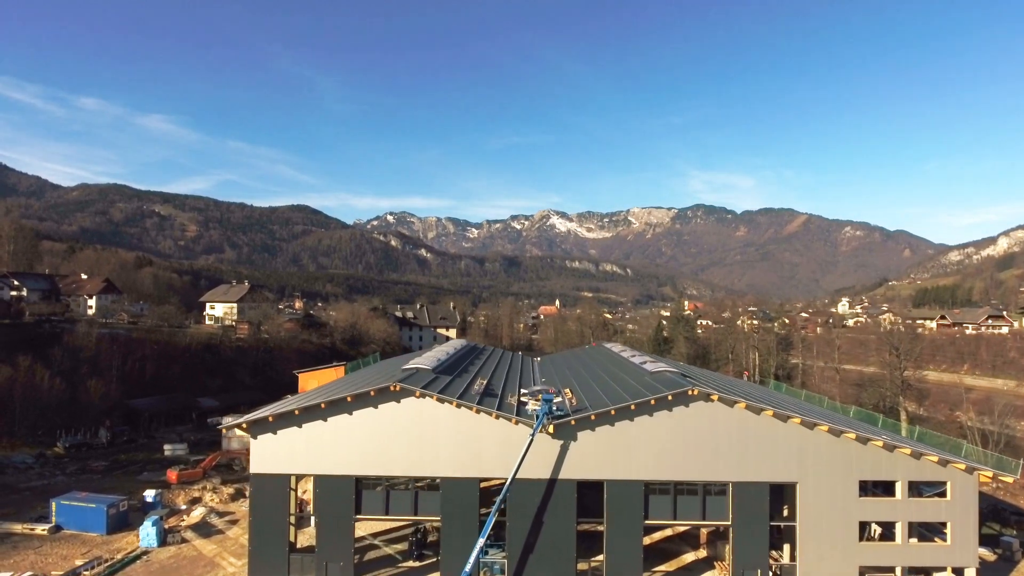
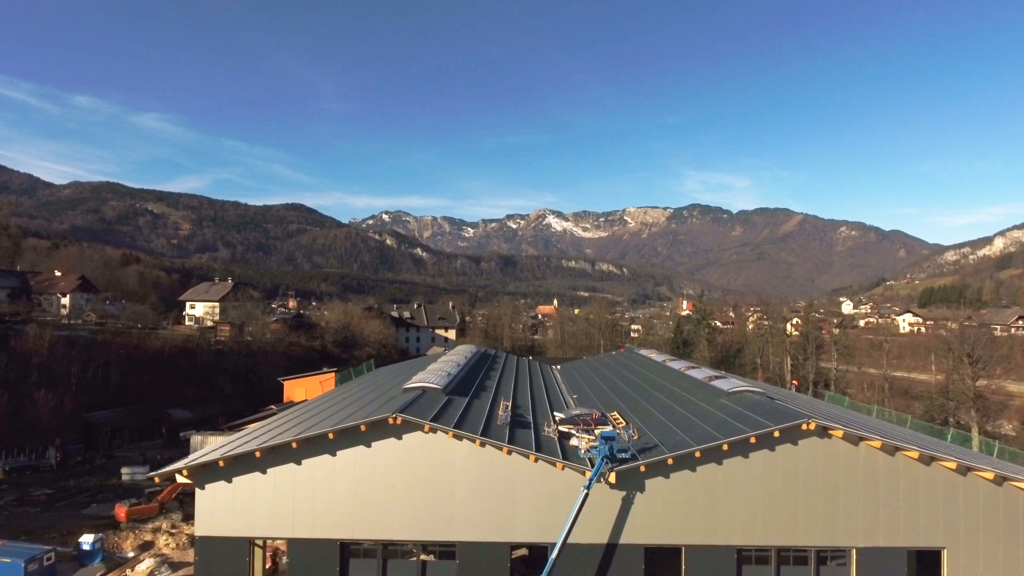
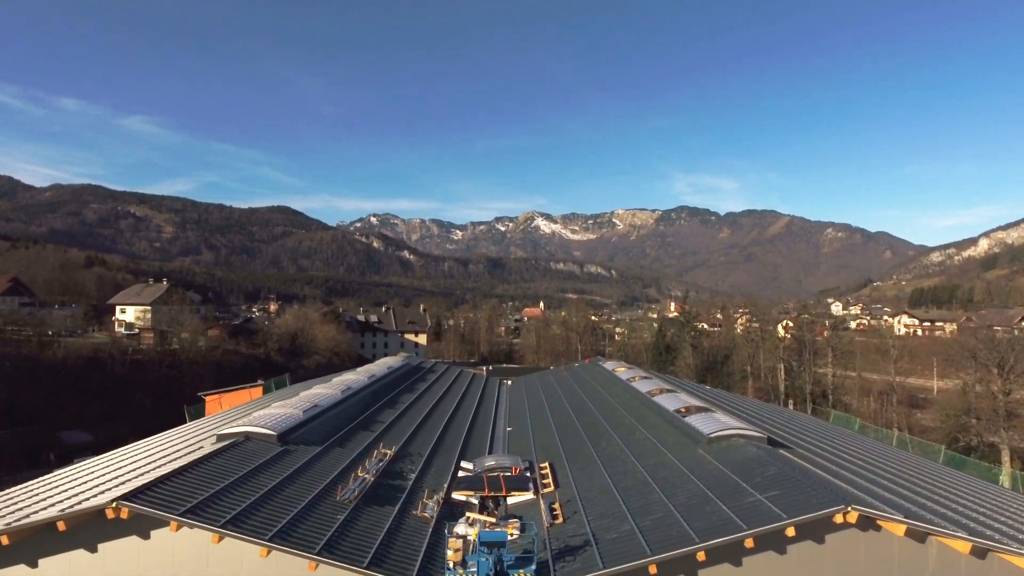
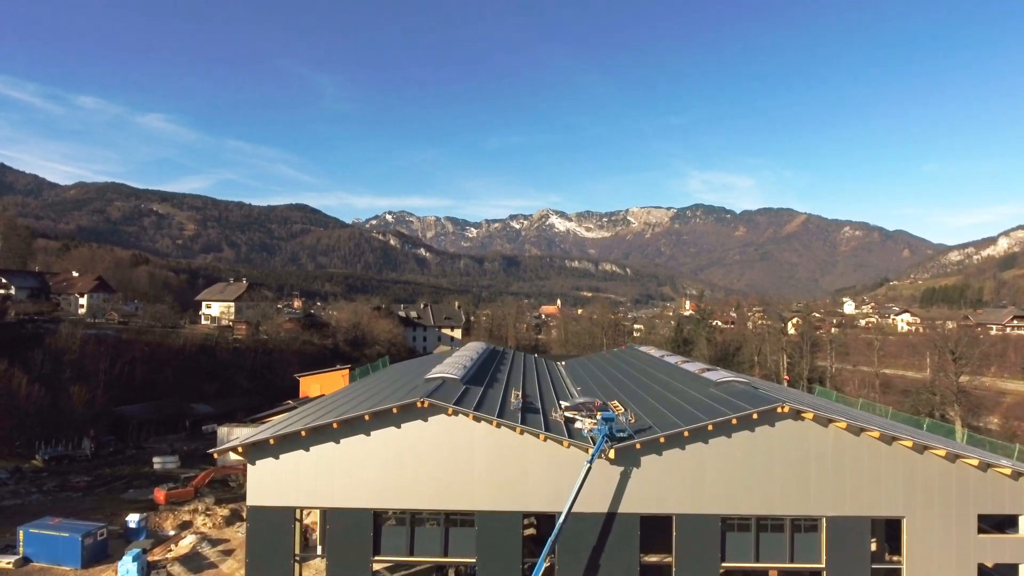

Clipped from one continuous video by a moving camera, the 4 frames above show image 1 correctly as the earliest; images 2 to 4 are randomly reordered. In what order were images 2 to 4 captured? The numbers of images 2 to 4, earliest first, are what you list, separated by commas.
4, 2, 3
